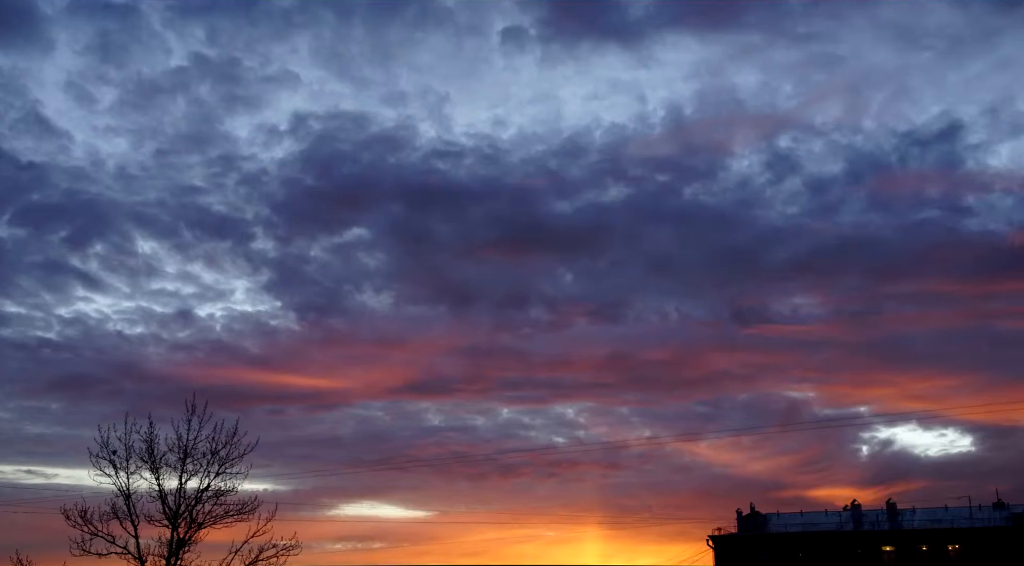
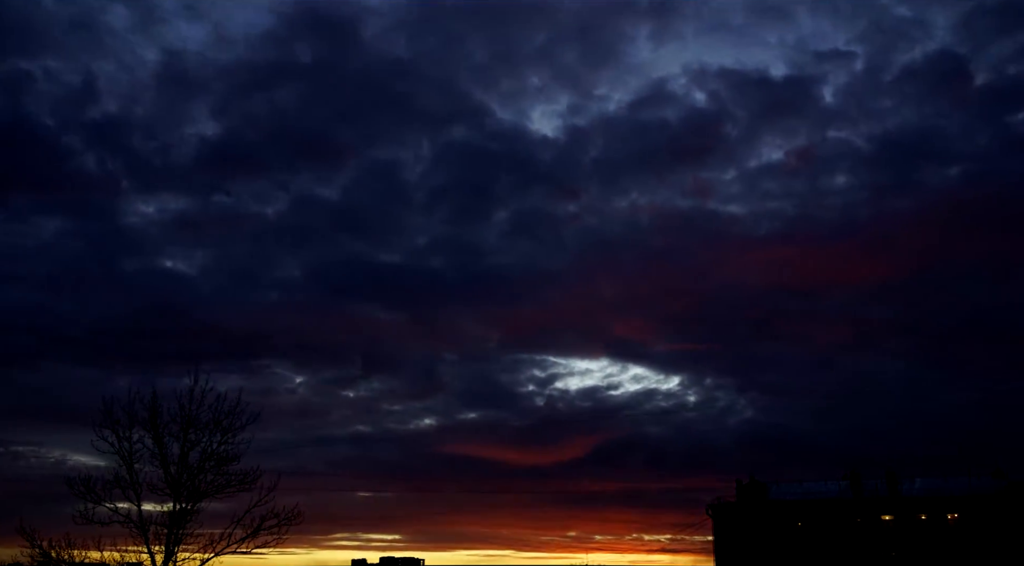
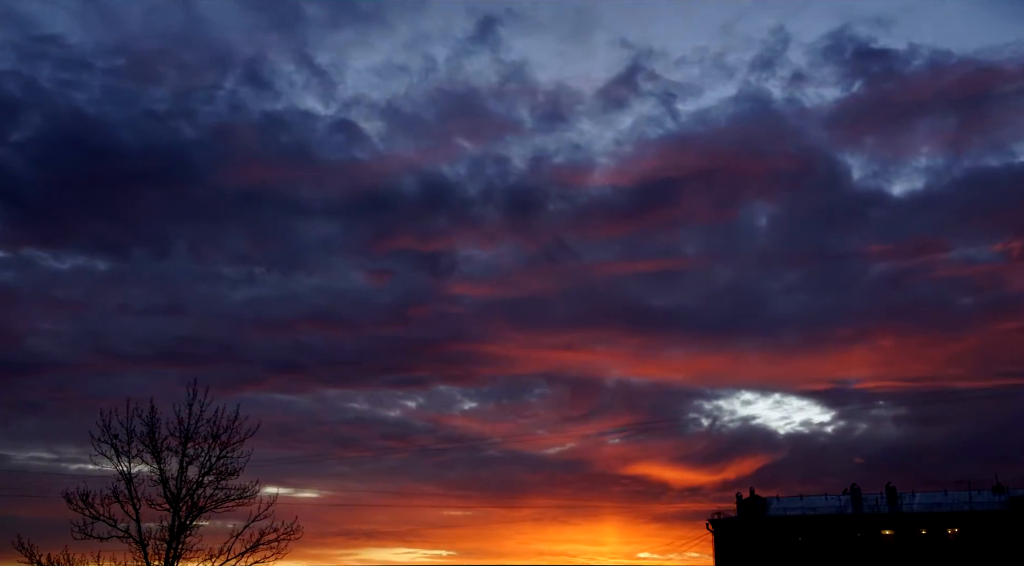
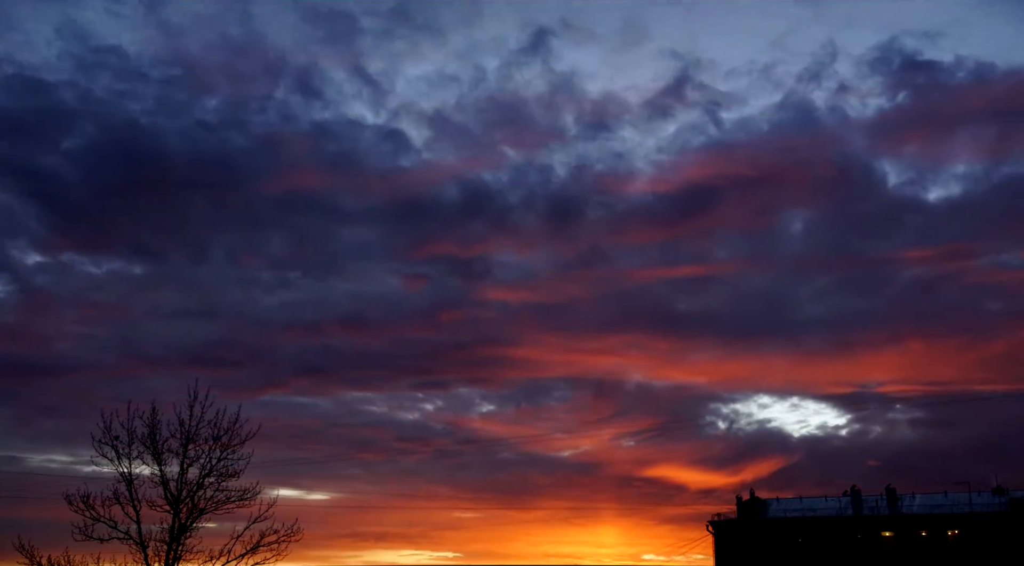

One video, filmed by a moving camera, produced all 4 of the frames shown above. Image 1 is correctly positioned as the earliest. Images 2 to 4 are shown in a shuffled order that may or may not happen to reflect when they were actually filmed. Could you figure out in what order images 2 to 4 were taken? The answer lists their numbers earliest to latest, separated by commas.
4, 3, 2
